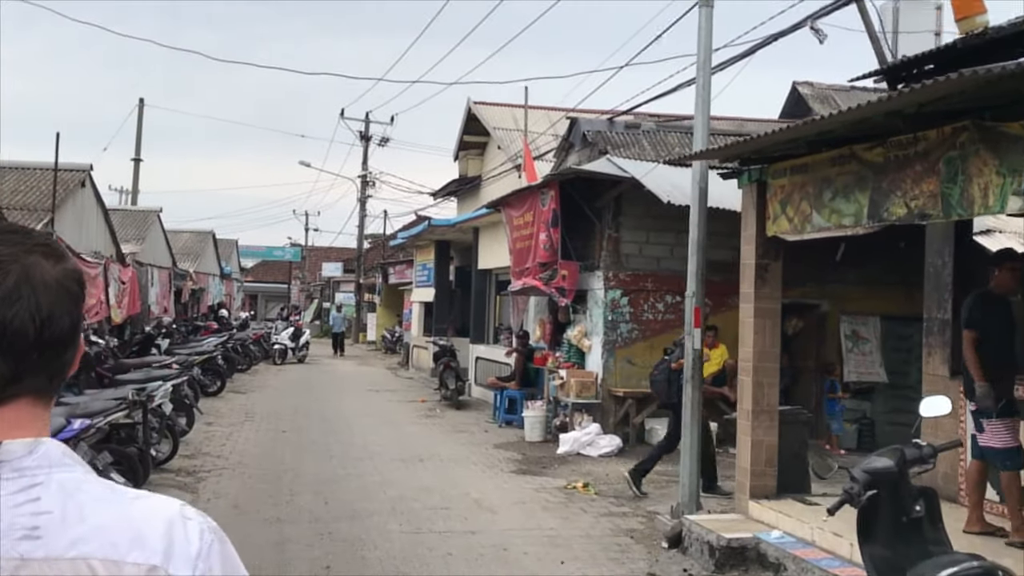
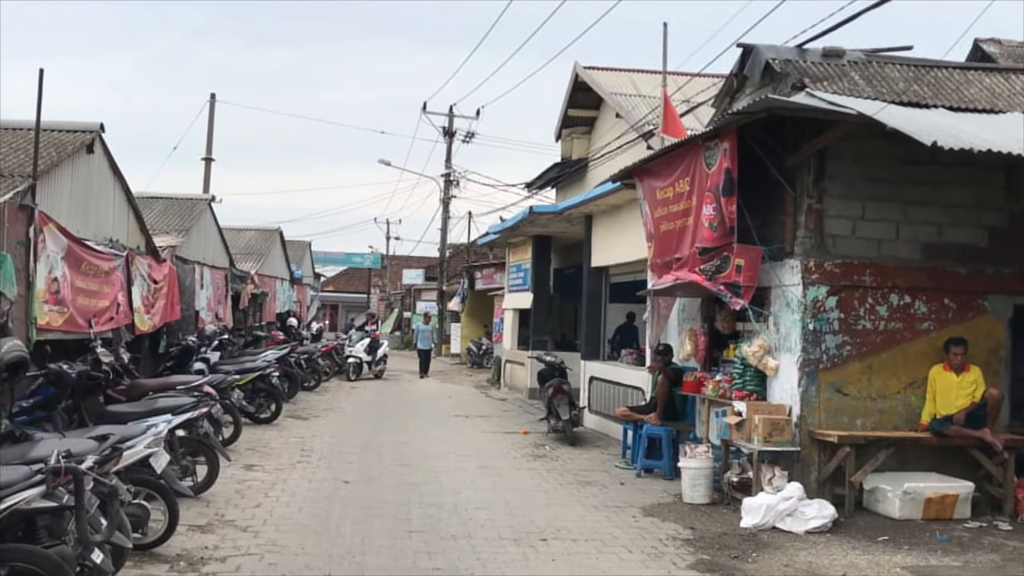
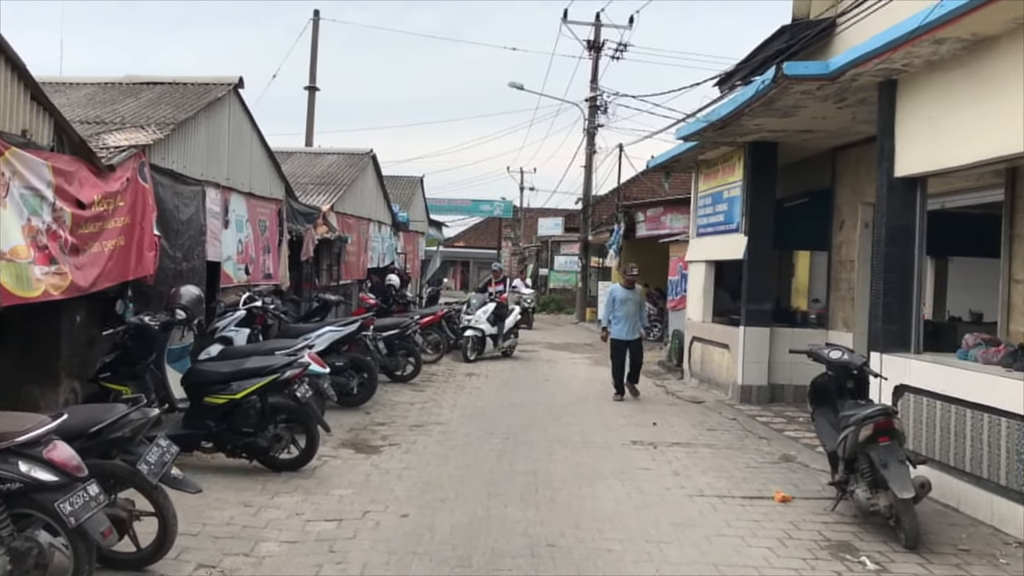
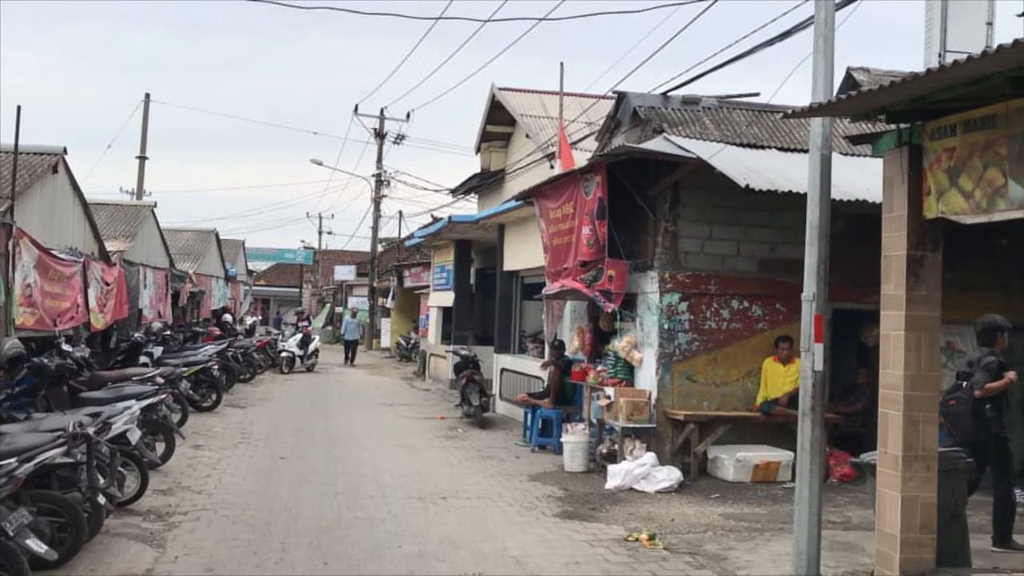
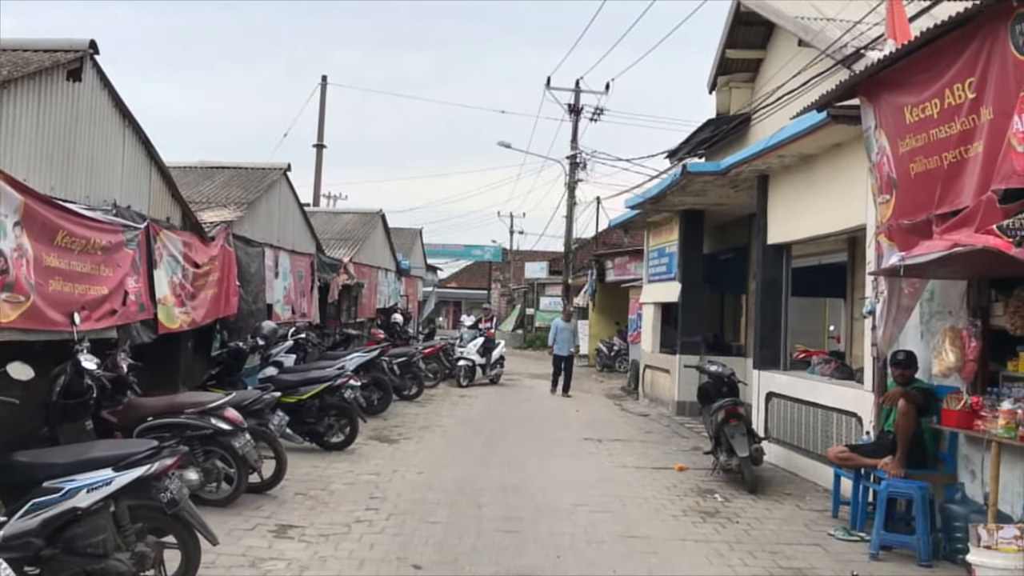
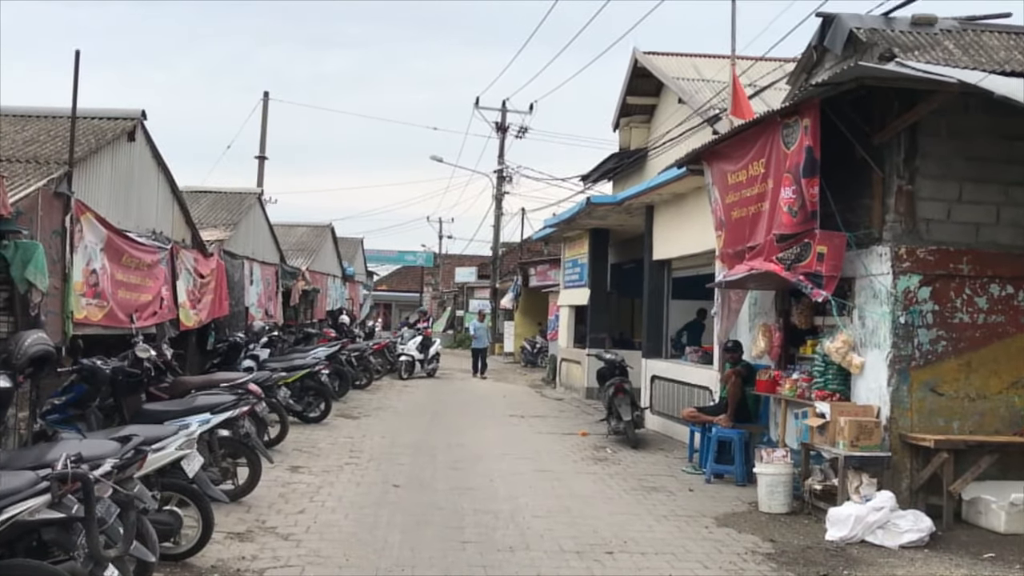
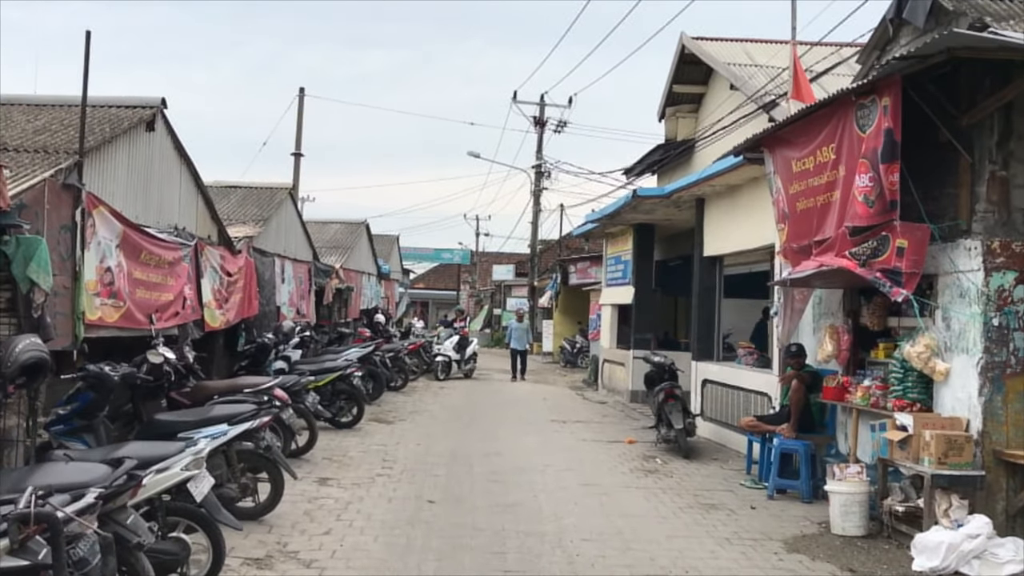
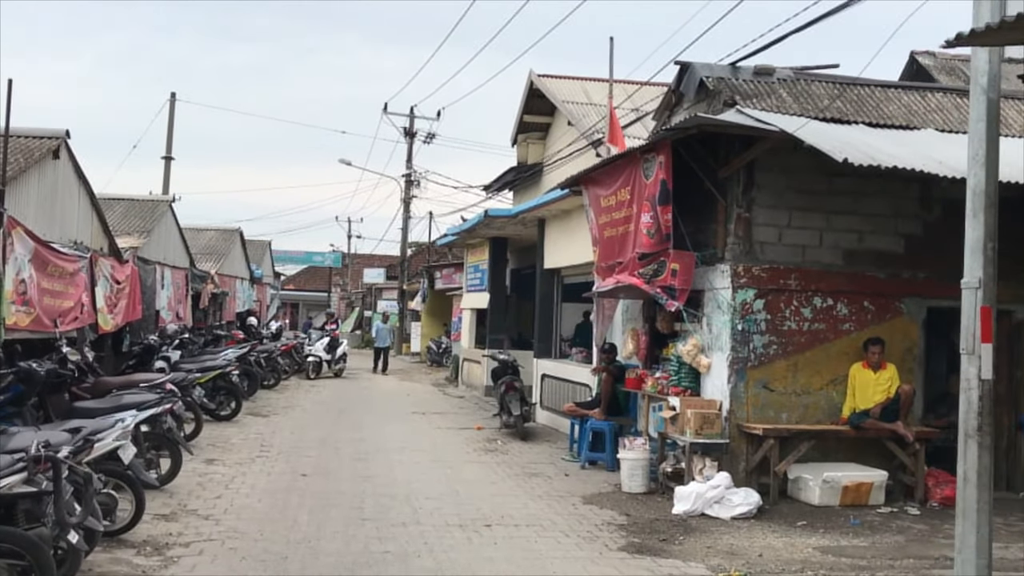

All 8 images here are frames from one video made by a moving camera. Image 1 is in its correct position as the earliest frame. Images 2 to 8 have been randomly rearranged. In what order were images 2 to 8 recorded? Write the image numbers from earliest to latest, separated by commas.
4, 8, 2, 6, 7, 5, 3
